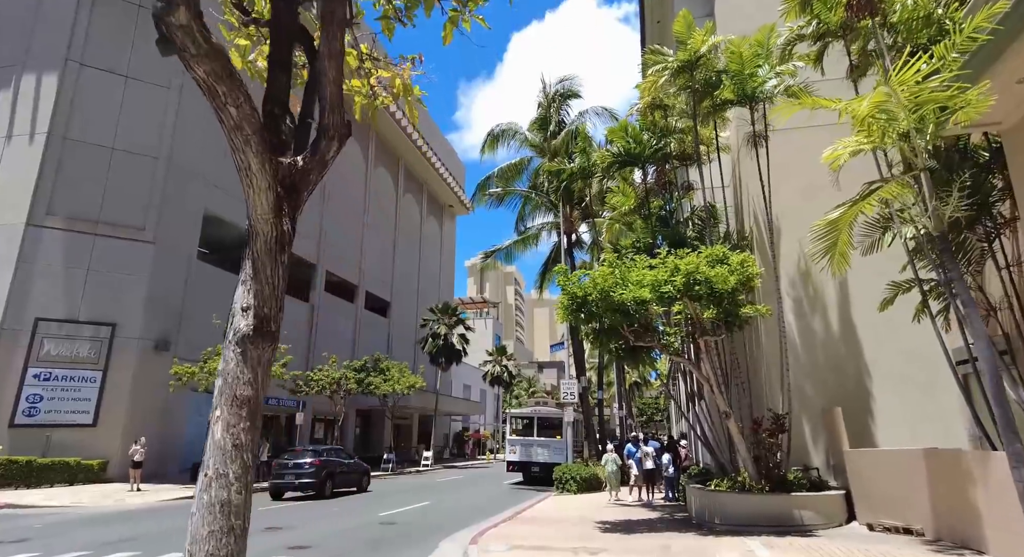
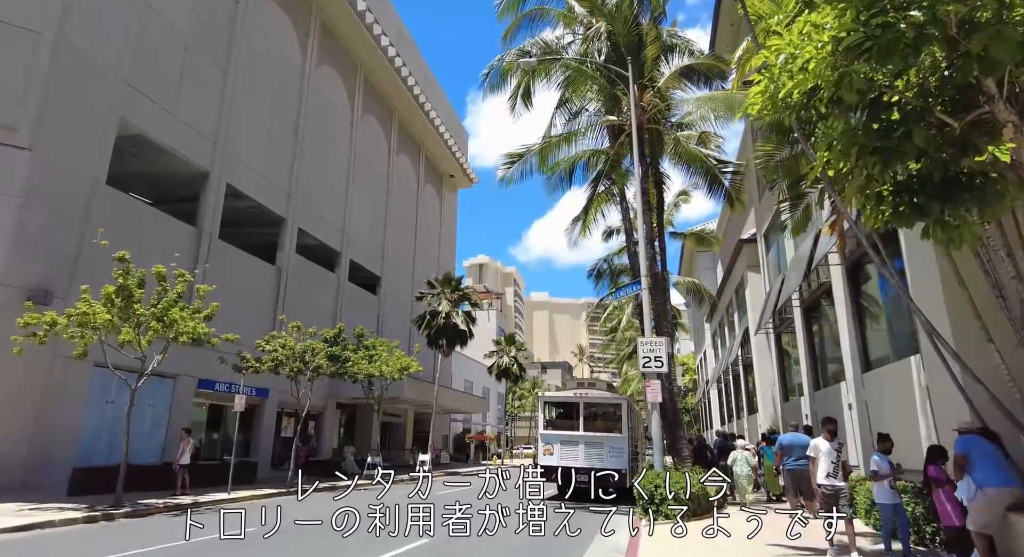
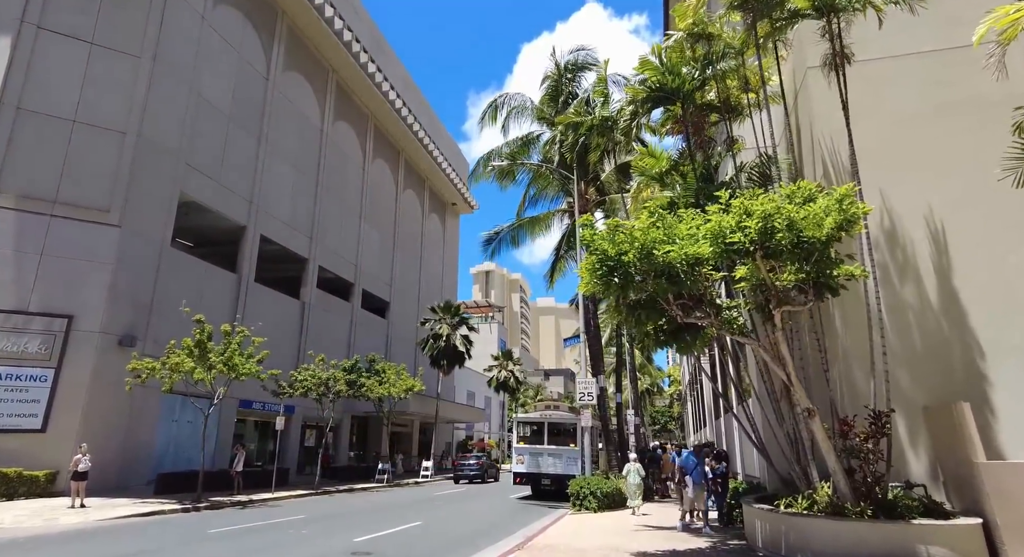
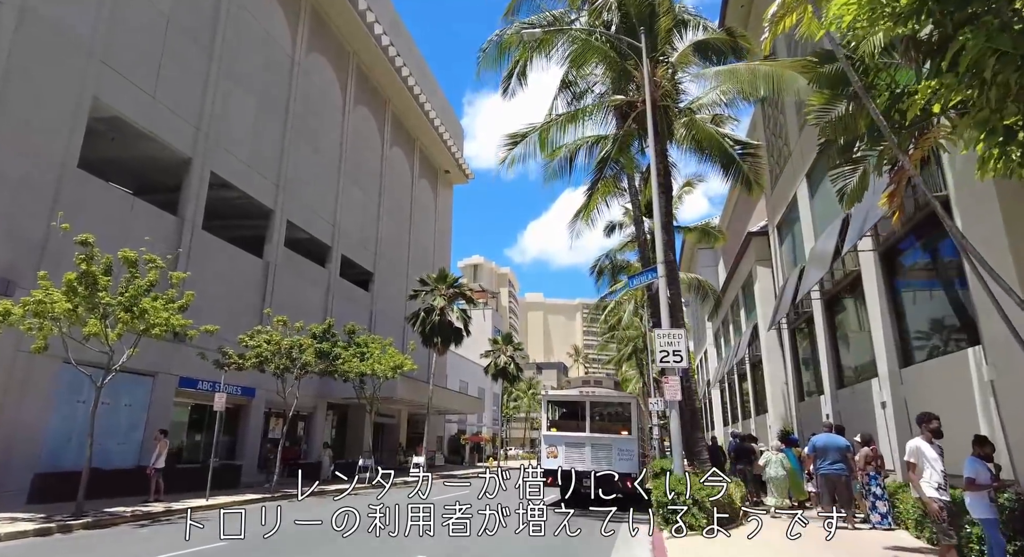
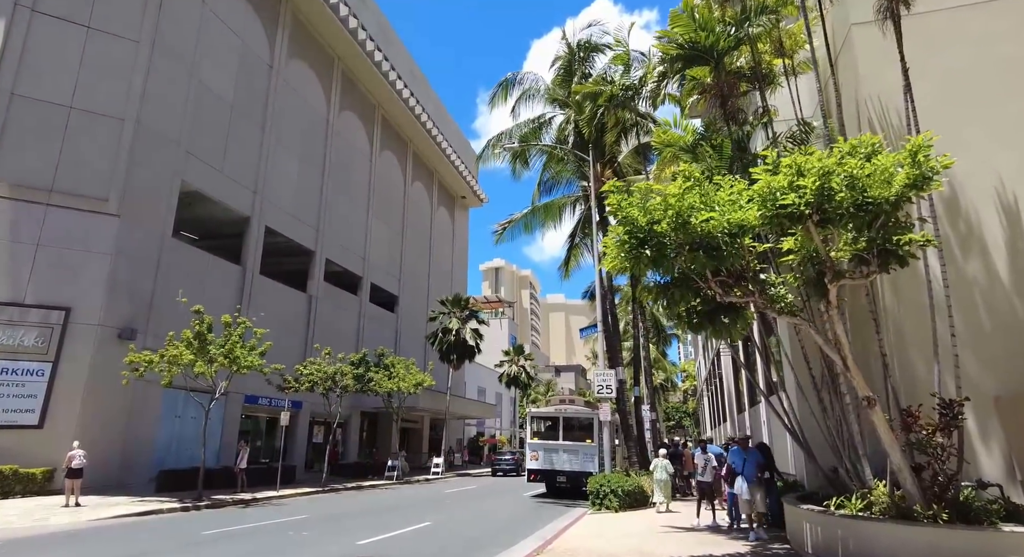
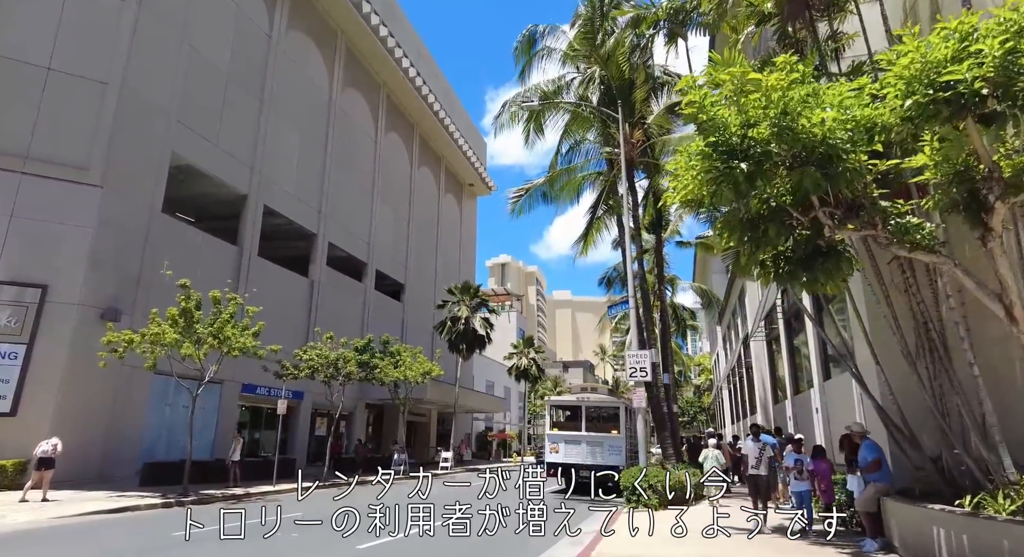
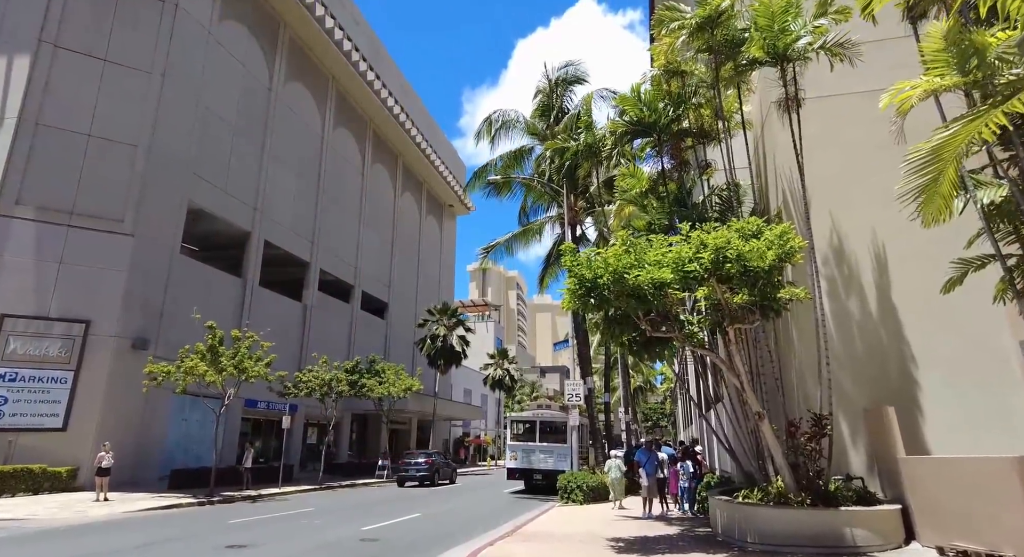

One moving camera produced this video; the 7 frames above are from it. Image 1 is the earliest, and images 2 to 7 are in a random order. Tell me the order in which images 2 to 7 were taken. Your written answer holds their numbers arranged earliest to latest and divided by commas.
7, 3, 5, 6, 2, 4
